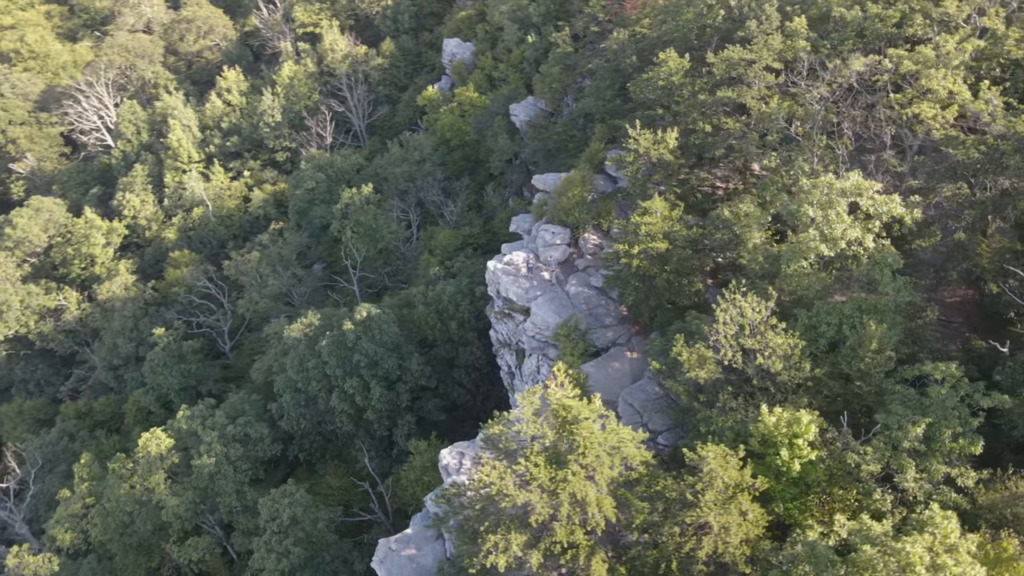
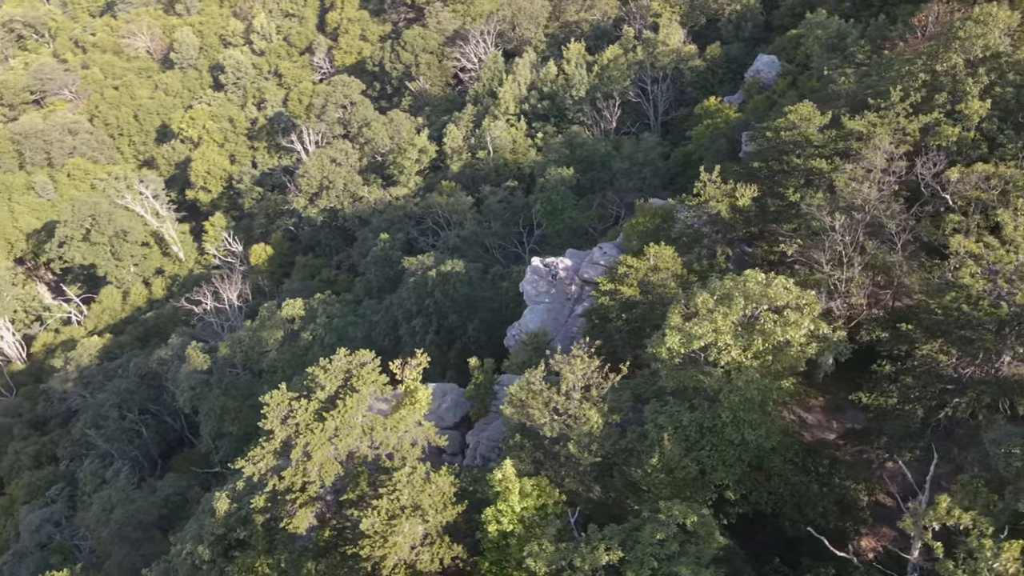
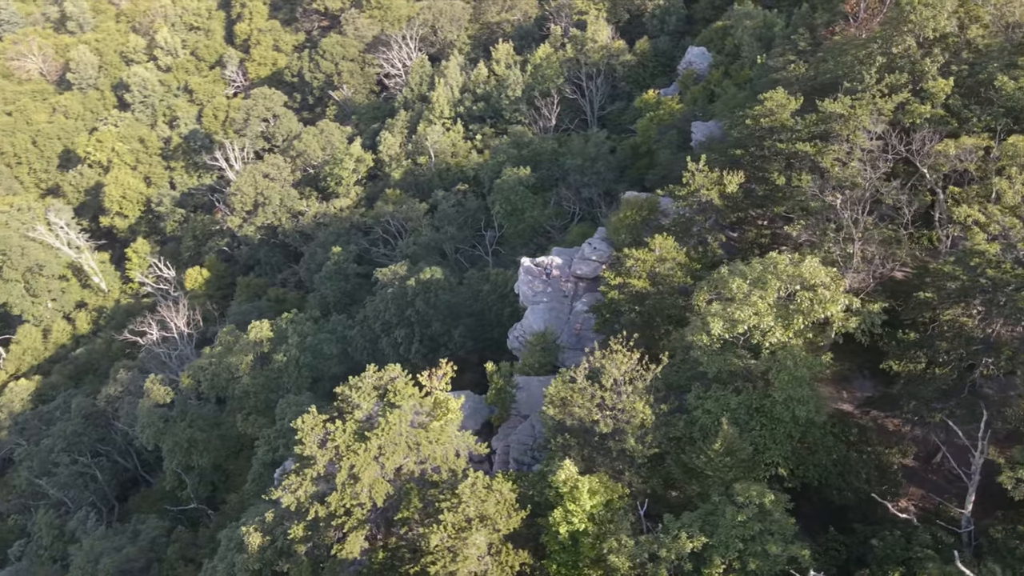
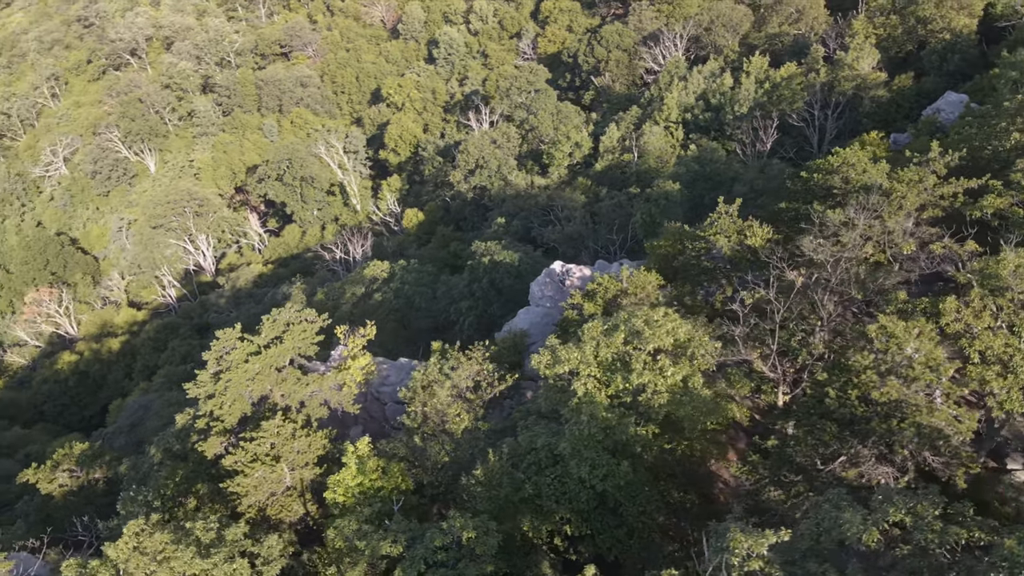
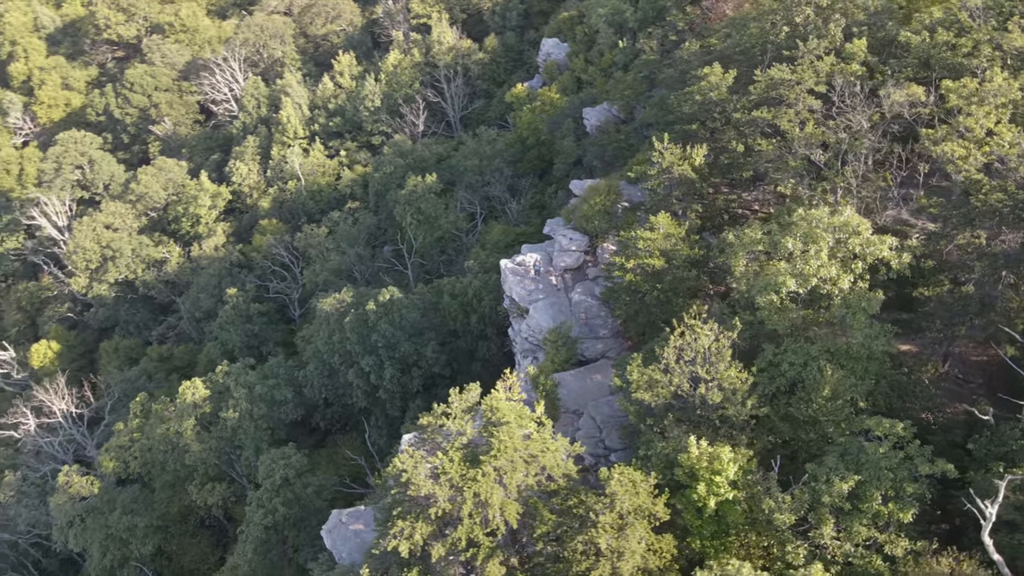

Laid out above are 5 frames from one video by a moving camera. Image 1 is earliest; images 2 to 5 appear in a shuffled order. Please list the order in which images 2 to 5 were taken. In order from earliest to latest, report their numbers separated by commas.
5, 3, 2, 4
